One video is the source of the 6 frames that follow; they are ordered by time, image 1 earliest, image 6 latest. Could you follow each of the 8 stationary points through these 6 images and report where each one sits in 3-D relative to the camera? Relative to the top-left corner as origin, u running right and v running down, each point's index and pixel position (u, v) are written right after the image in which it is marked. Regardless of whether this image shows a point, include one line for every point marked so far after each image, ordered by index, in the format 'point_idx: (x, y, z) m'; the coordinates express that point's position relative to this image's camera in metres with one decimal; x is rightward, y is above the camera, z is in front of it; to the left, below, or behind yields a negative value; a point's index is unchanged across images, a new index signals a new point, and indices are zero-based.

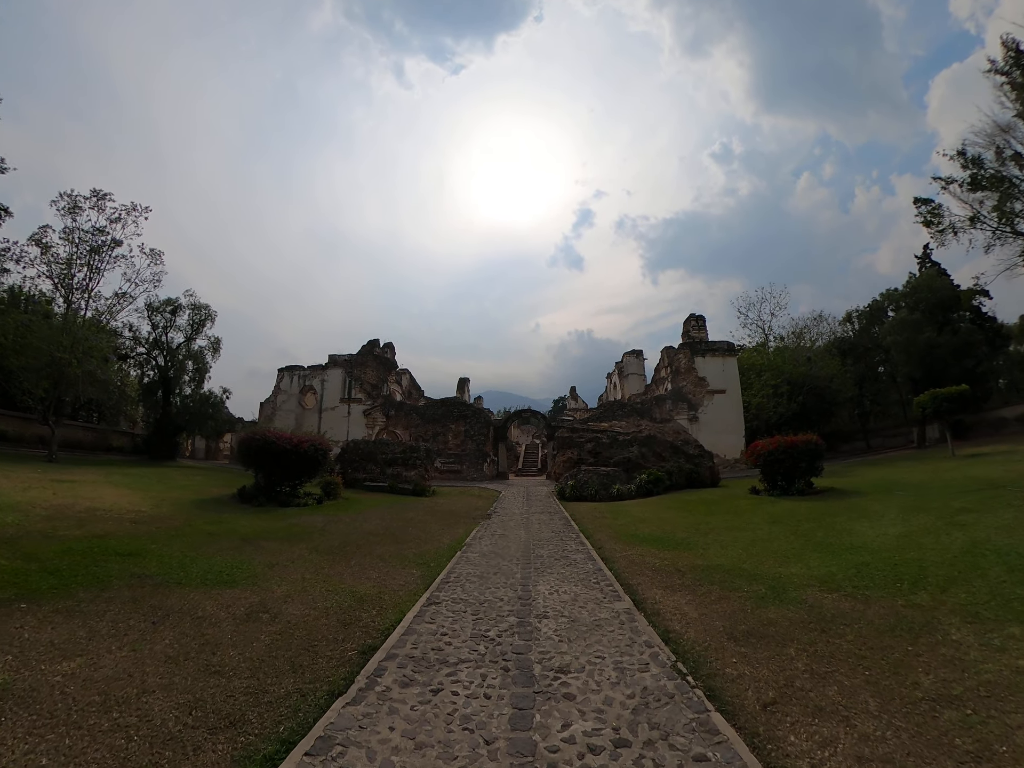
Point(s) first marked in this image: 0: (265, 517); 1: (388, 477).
0: (-5.4, -2.8, +13.0) m
1: (-4.0, -3.0, +19.3) m
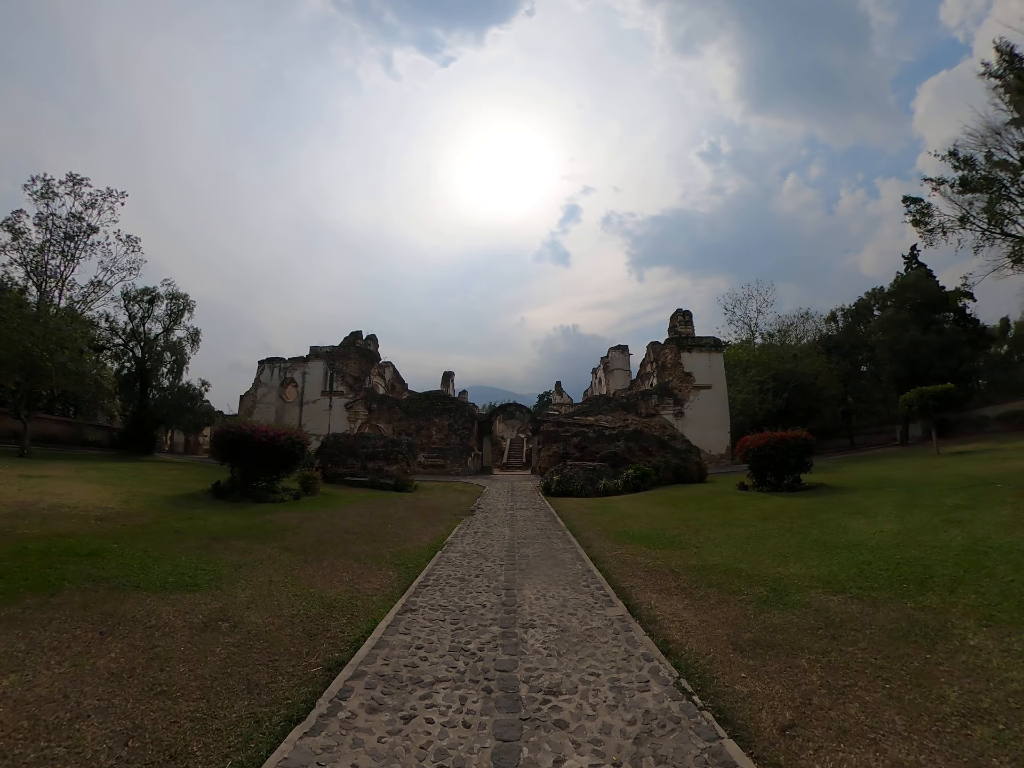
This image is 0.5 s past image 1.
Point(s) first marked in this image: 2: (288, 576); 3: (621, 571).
0: (-5.7, -2.6, +12.5) m
1: (-4.5, -2.7, +18.8) m
2: (-2.6, -2.2, +6.8) m
3: (+1.1, -2.0, +6.2) m
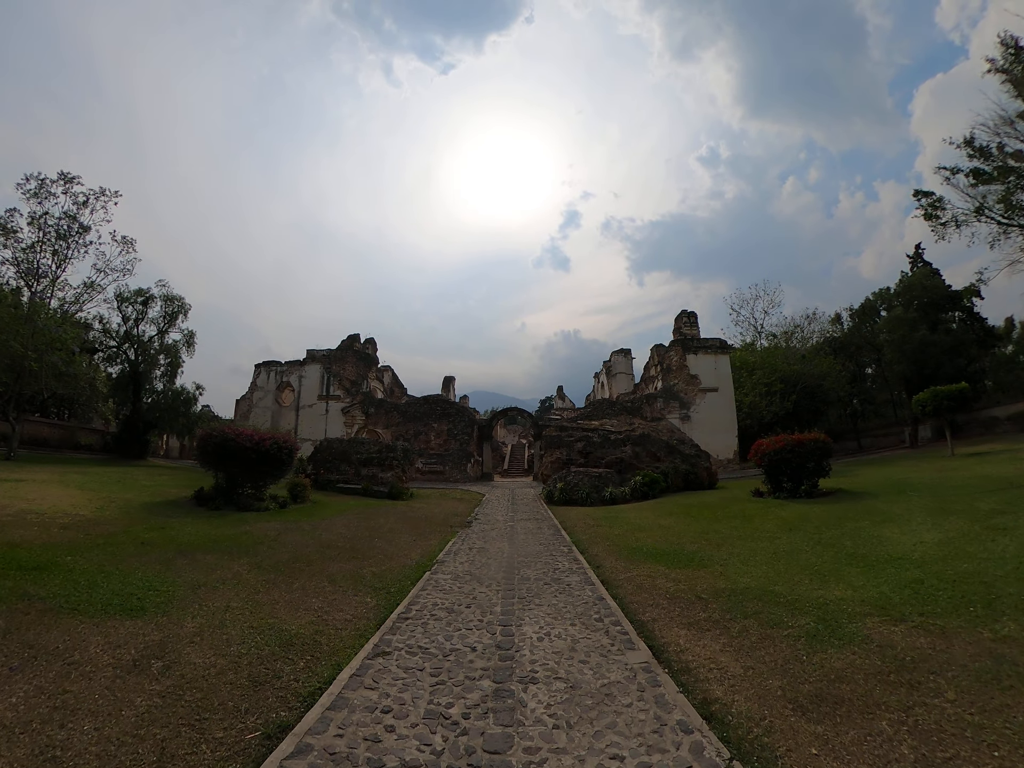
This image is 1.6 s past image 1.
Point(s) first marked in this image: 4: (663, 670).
0: (-5.7, -2.6, +11.5) m
1: (-4.5, -2.8, +17.8) m
2: (-2.6, -2.1, +5.8) m
3: (+1.1, -1.9, +5.3) m
4: (+1.0, -1.8, +3.8) m
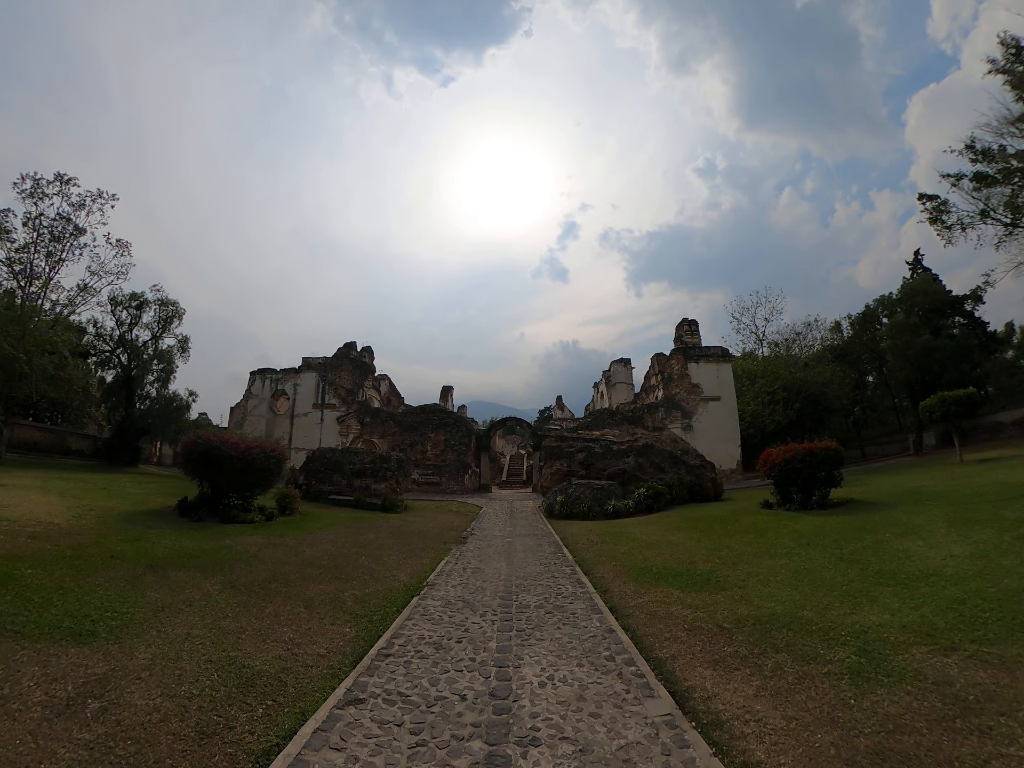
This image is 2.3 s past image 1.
0: (-5.7, -2.8, +10.9) m
1: (-4.5, -3.1, +17.2) m
2: (-2.6, -2.2, +5.2) m
3: (+1.1, -1.9, +4.7) m
4: (+0.9, -1.8, +3.2) m
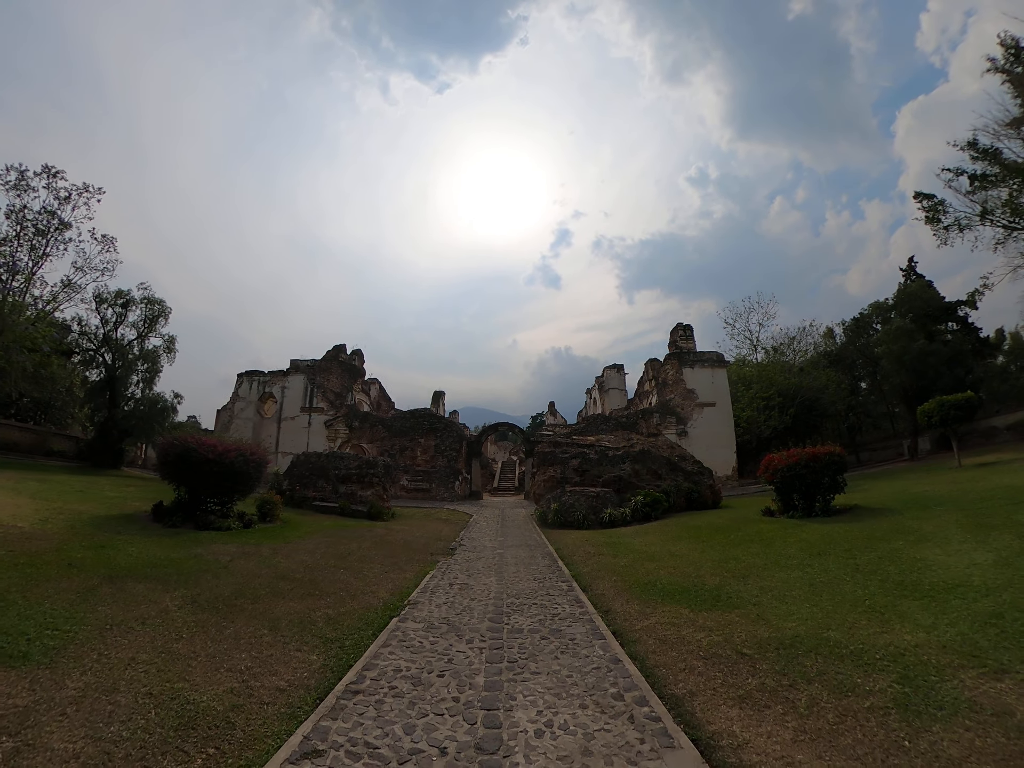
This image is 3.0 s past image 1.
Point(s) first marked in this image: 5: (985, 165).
0: (-5.9, -2.8, +10.2) m
1: (-4.8, -3.1, +16.5) m
2: (-2.7, -2.1, +4.6) m
3: (+1.0, -1.9, +4.1) m
4: (+0.9, -1.7, +2.6) m
5: (+13.7, +6.3, +17.3) m
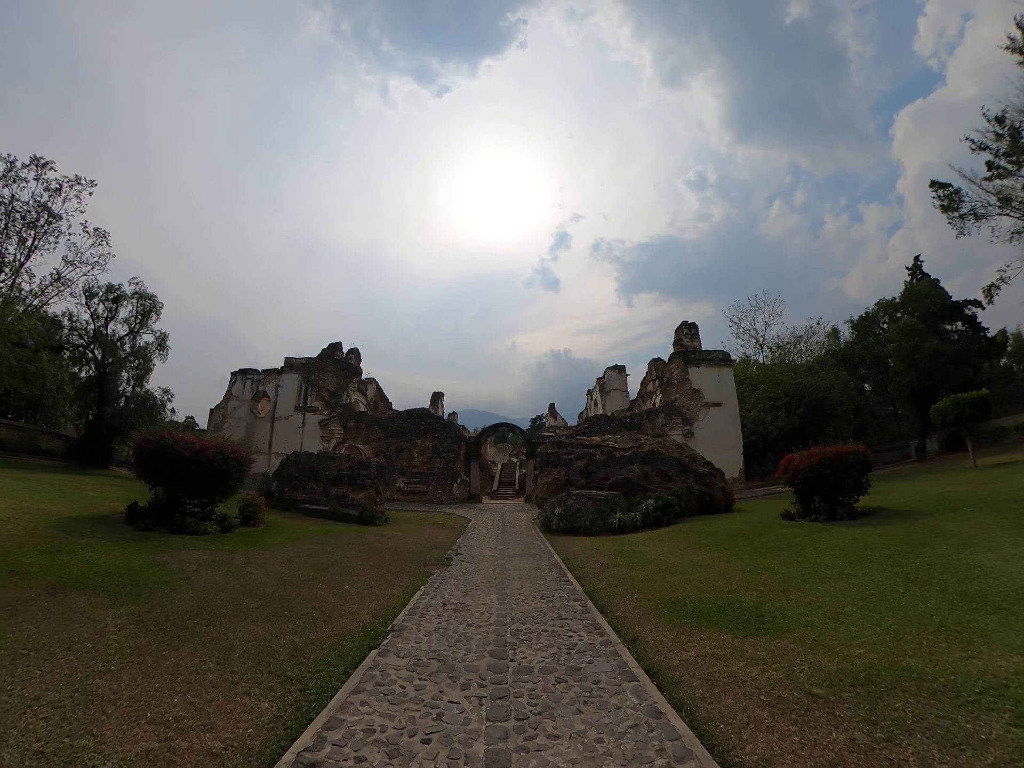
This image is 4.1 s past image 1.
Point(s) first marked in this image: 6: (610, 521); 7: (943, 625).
0: (-5.8, -2.7, +9.2) m
1: (-4.7, -3.0, +15.6) m
2: (-2.6, -2.0, +3.6) m
3: (+1.1, -1.8, +3.1) m
4: (+0.9, -1.6, +1.6) m
5: (+13.8, +6.4, +16.4) m
6: (+2.1, -2.8, +12.6) m
7: (+3.5, -2.0, +4.9) m
